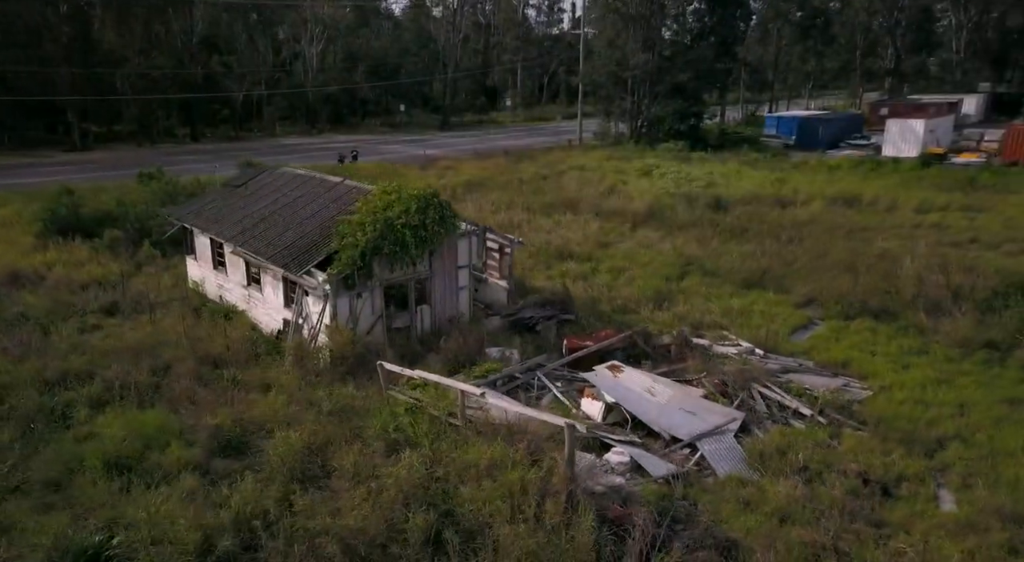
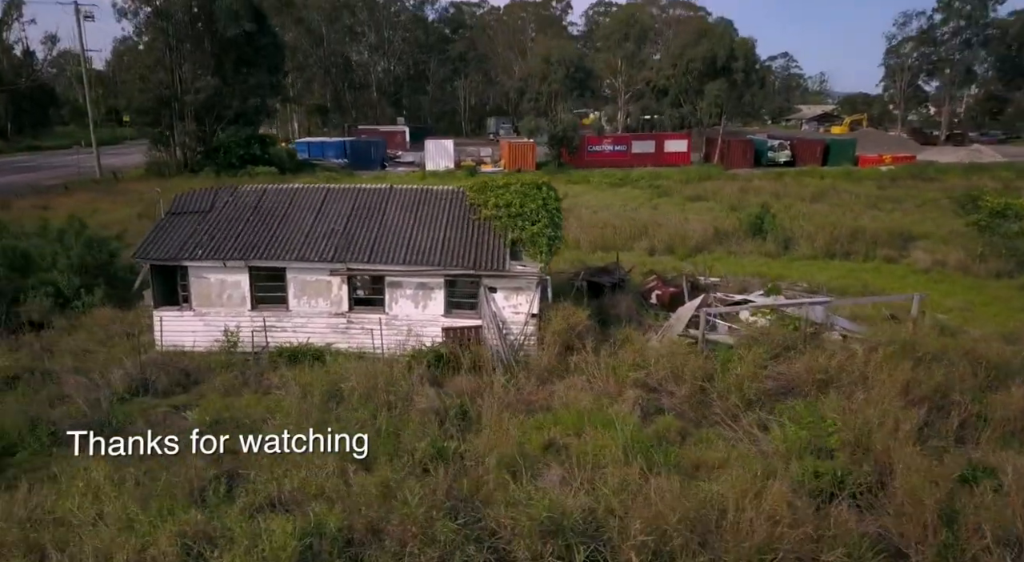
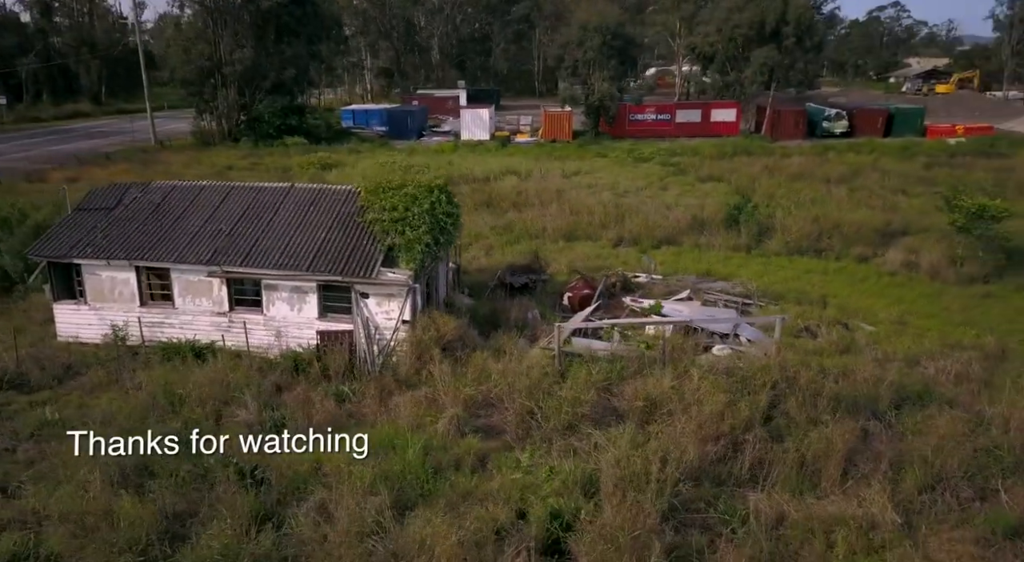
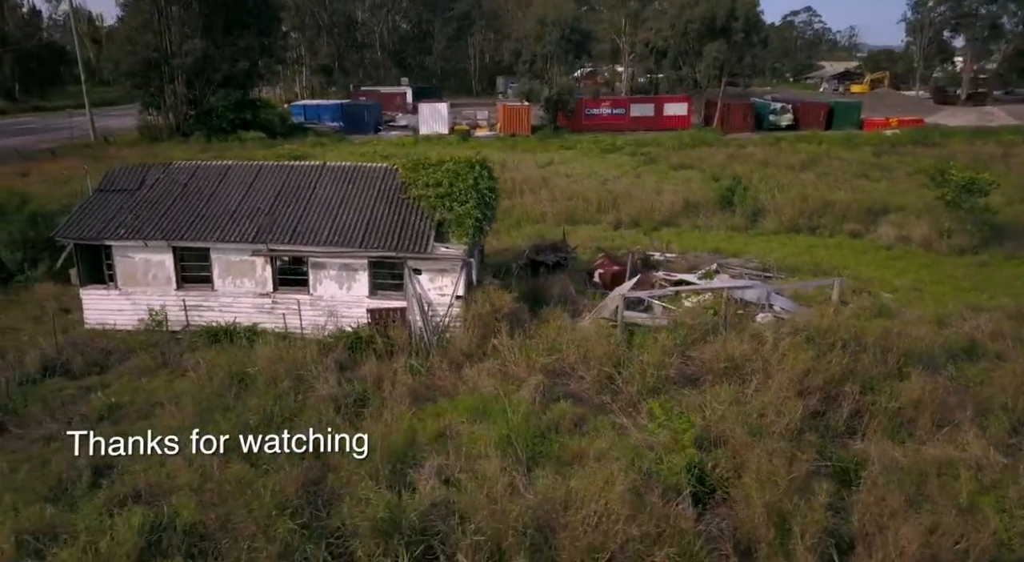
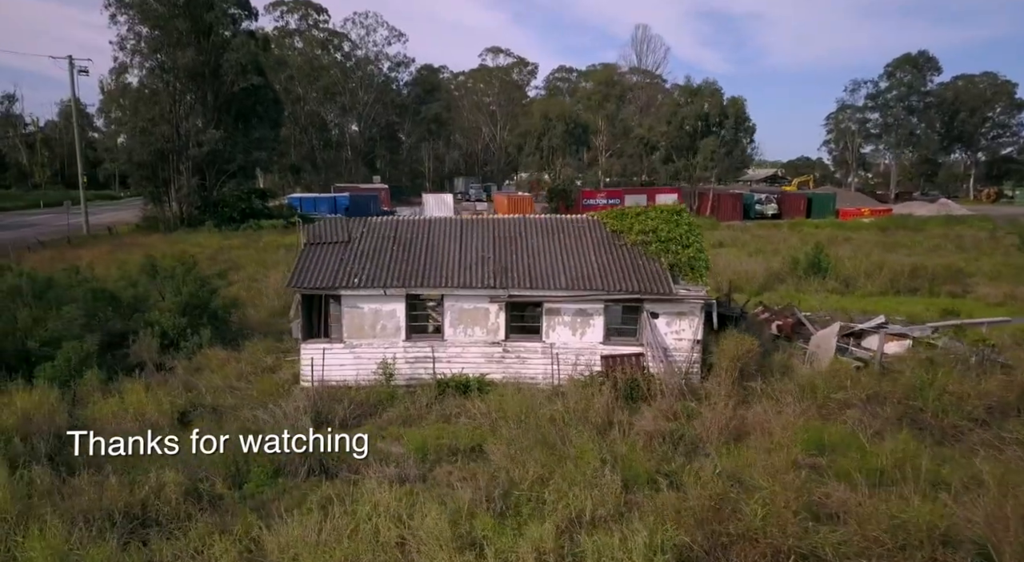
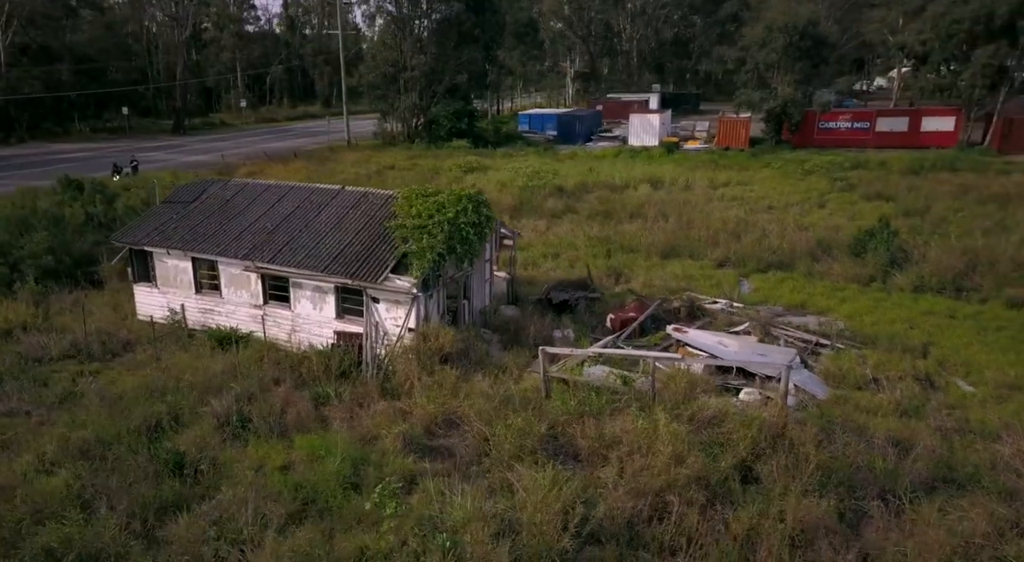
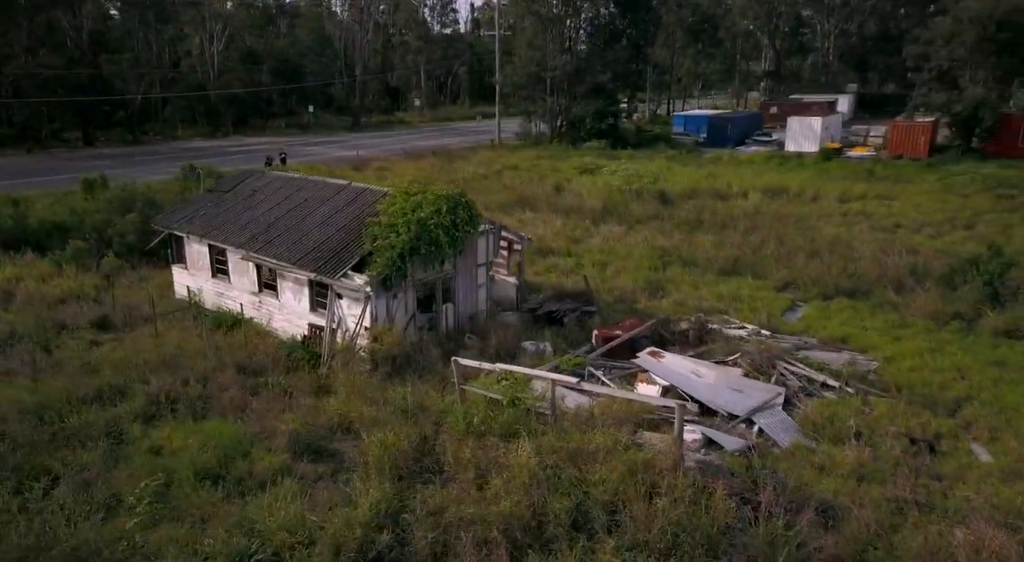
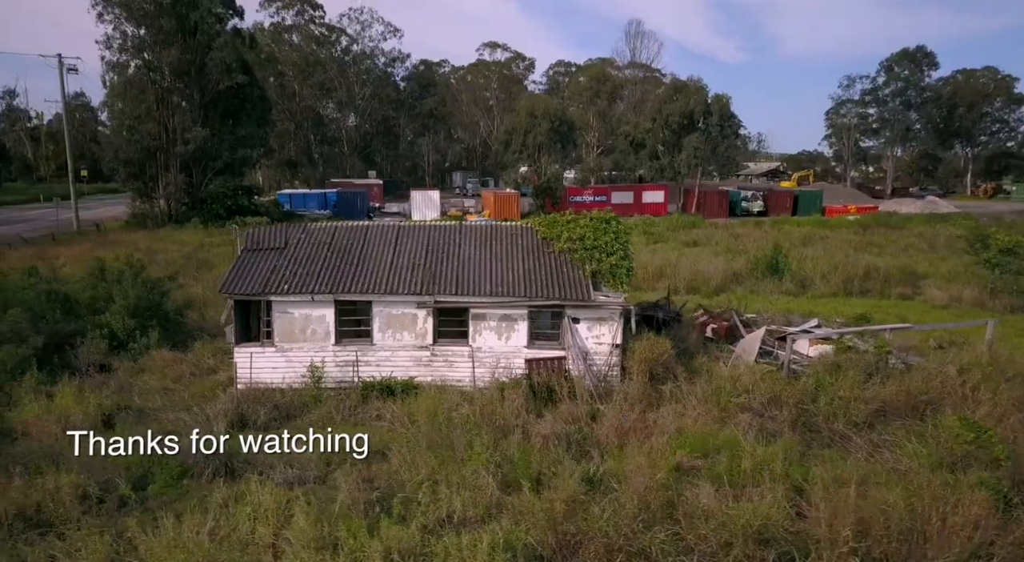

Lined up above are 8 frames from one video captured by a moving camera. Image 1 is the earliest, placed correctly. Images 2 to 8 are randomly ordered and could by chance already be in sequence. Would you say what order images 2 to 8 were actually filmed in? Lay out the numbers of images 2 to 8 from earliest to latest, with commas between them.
7, 6, 3, 4, 2, 8, 5
